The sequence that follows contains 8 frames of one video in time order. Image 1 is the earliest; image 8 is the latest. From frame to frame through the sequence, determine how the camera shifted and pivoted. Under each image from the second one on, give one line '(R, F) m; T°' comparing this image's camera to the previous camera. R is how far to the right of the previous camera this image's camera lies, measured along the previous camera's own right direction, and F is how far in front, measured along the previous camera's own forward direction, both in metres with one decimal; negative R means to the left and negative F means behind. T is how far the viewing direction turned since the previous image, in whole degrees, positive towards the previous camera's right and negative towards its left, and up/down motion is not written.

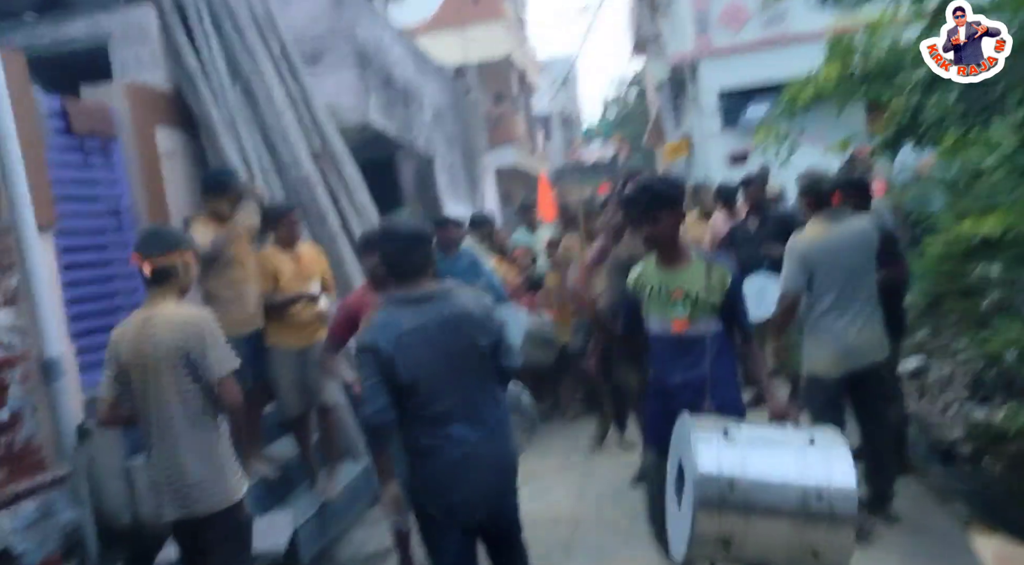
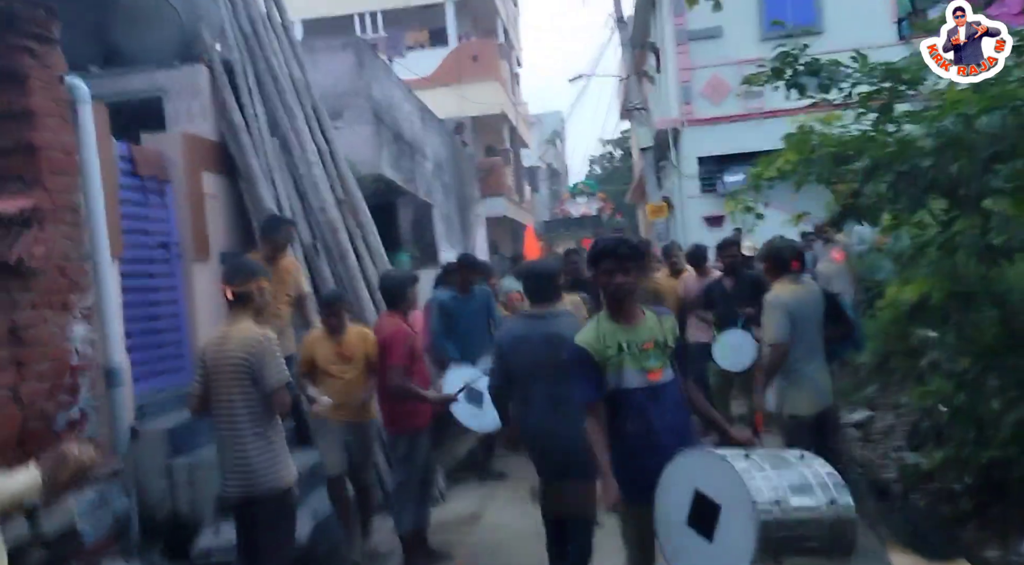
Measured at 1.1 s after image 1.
(-0.1, -0.8) m; +1°
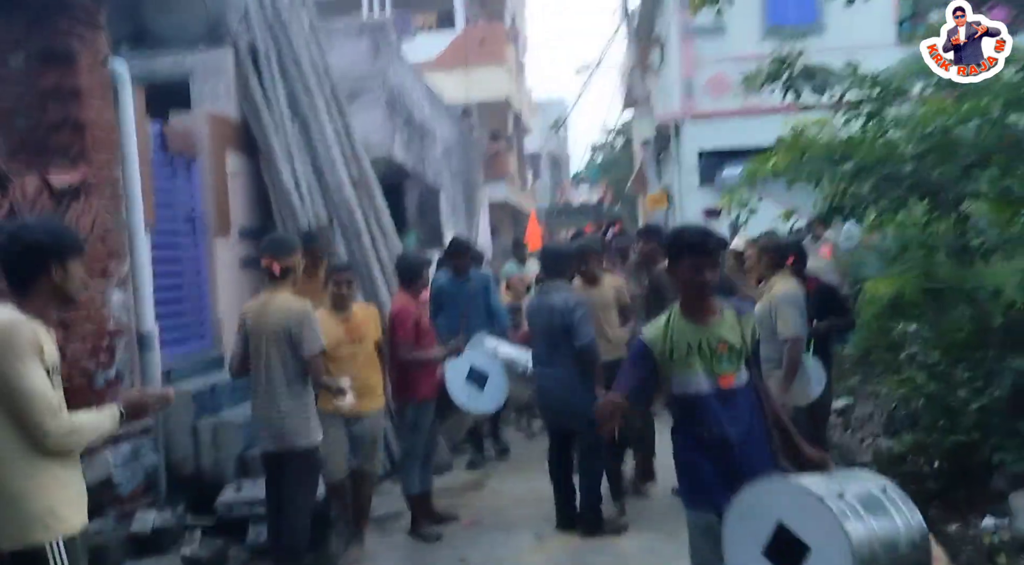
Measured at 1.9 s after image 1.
(-0.1, -0.4) m; 0°
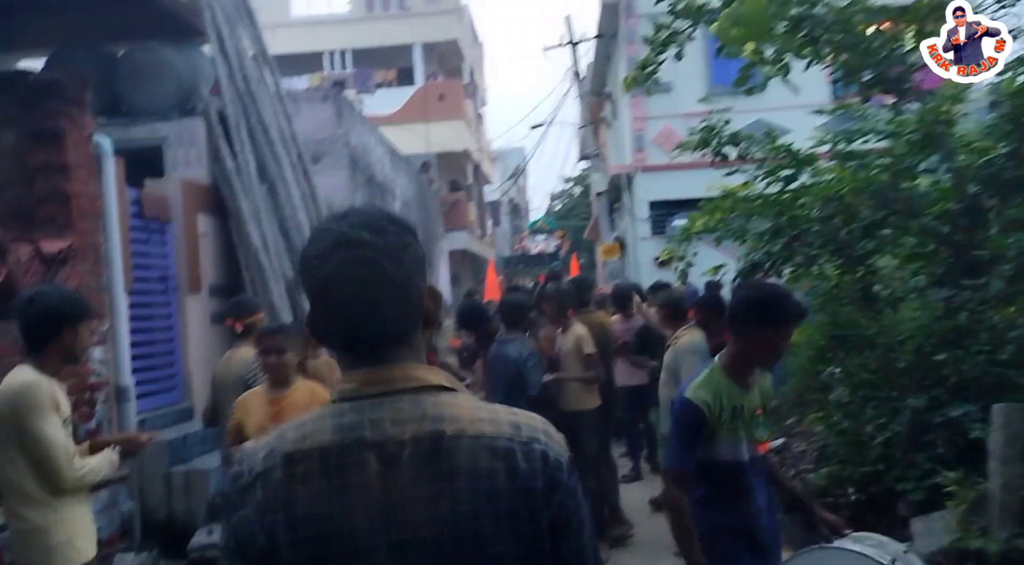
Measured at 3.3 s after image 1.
(+0.1, -0.5) m; +2°
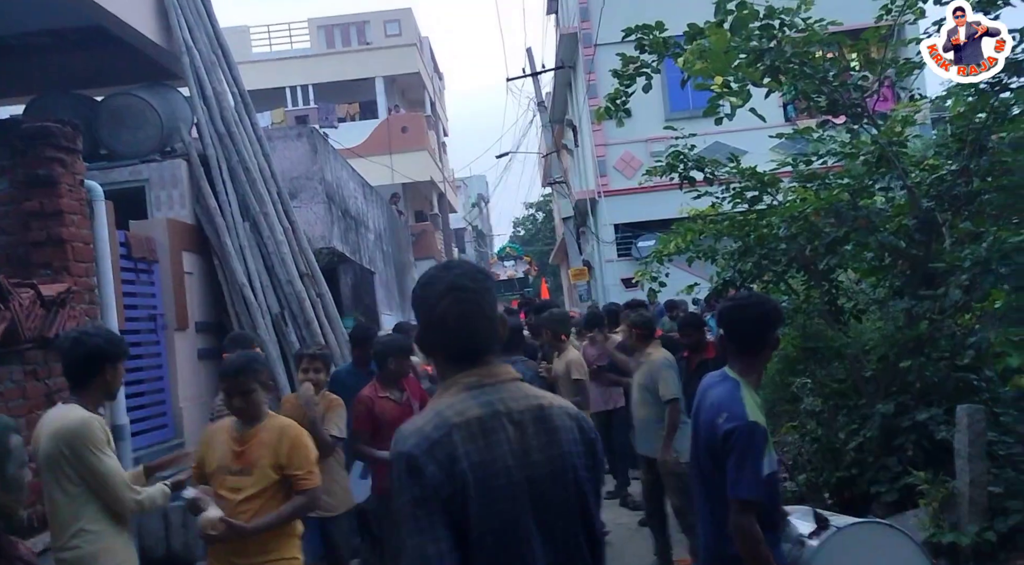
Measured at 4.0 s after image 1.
(-0.1, -0.2) m; +2°
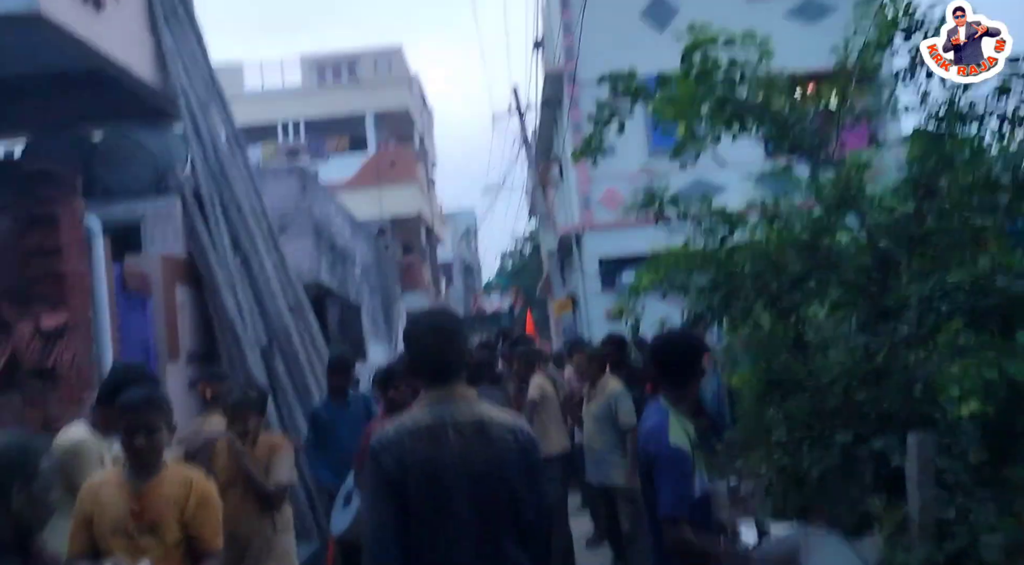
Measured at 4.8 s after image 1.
(+0.1, -0.3) m; +1°
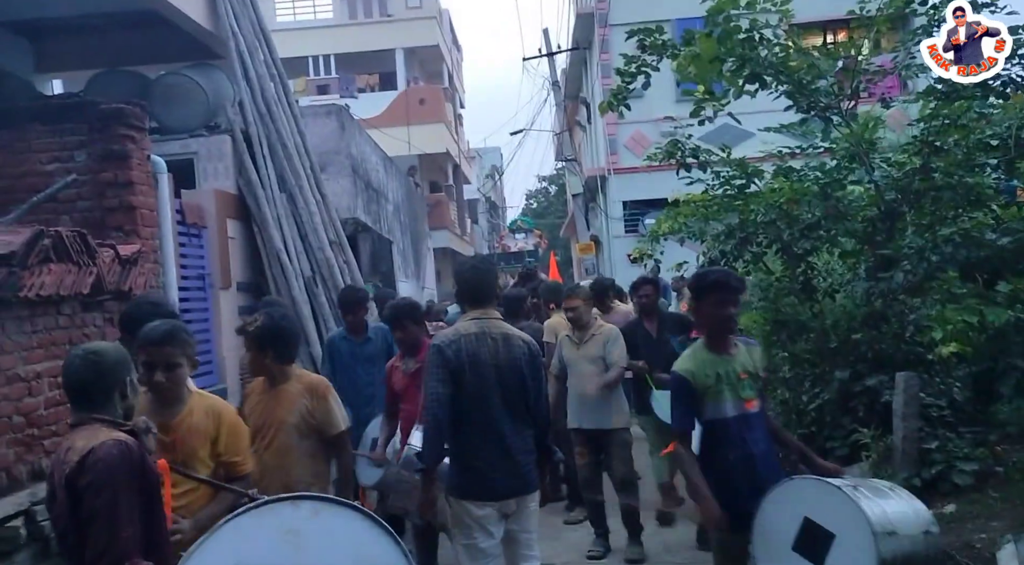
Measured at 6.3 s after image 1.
(0.0, -0.6) m; -1°
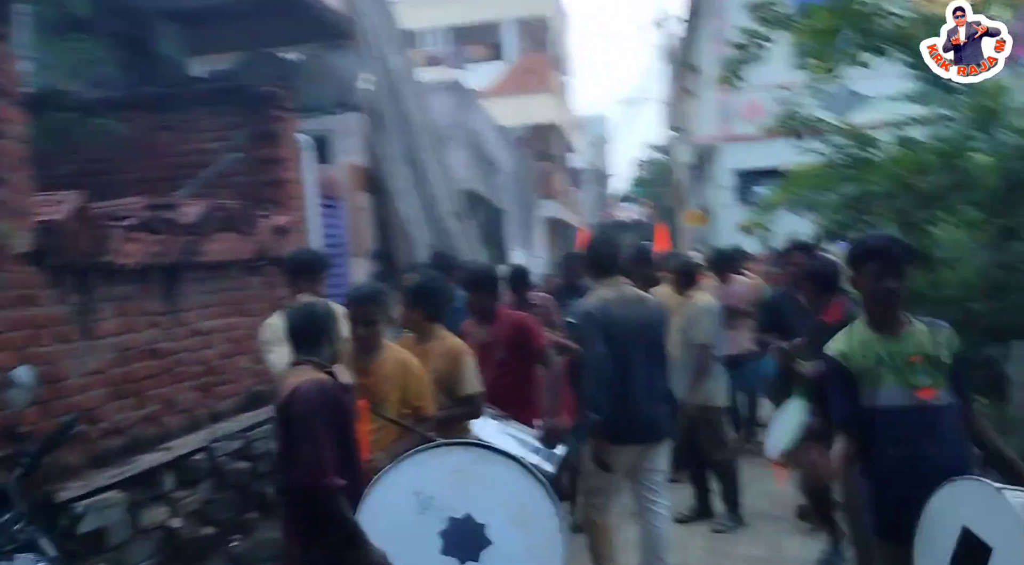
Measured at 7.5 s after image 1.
(-0.1, -0.4) m; -5°
